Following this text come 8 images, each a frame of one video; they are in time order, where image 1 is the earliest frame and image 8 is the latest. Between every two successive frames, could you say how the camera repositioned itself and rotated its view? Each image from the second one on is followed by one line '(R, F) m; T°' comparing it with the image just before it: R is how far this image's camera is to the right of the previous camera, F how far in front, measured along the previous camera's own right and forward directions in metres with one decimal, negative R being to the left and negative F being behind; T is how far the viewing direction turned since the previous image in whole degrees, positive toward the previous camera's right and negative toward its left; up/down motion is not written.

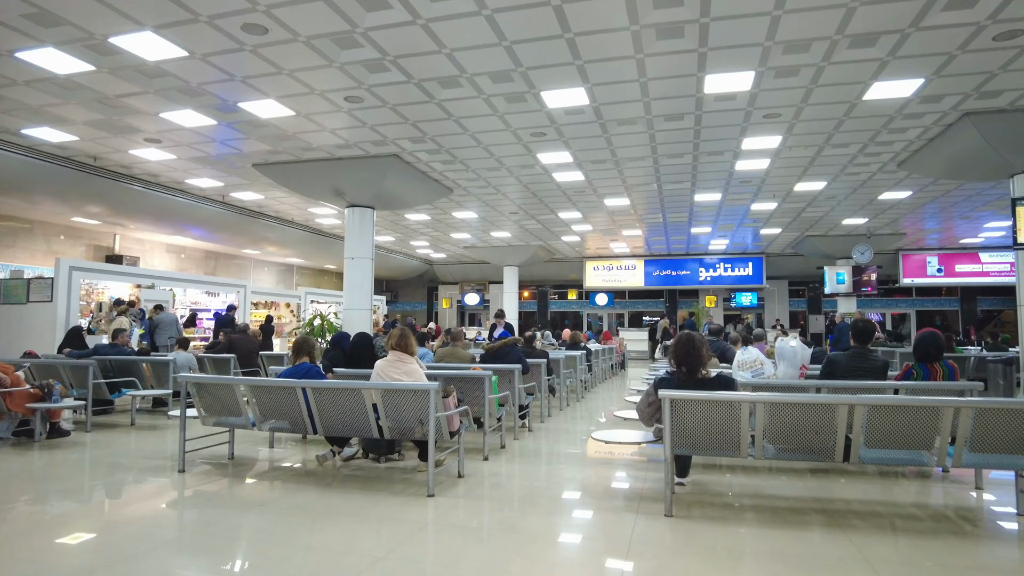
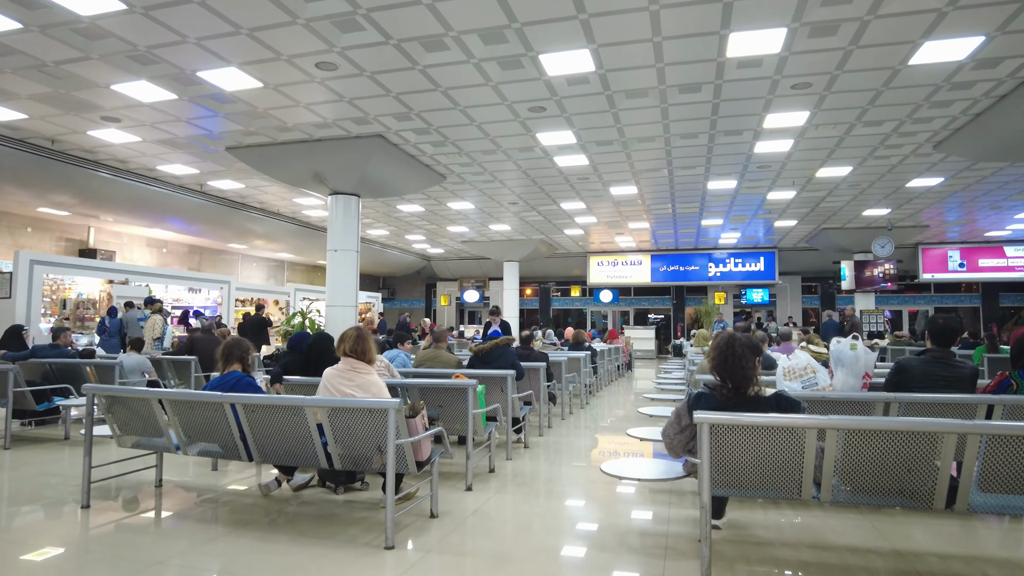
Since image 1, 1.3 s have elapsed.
(+0.1, +0.9) m; 0°
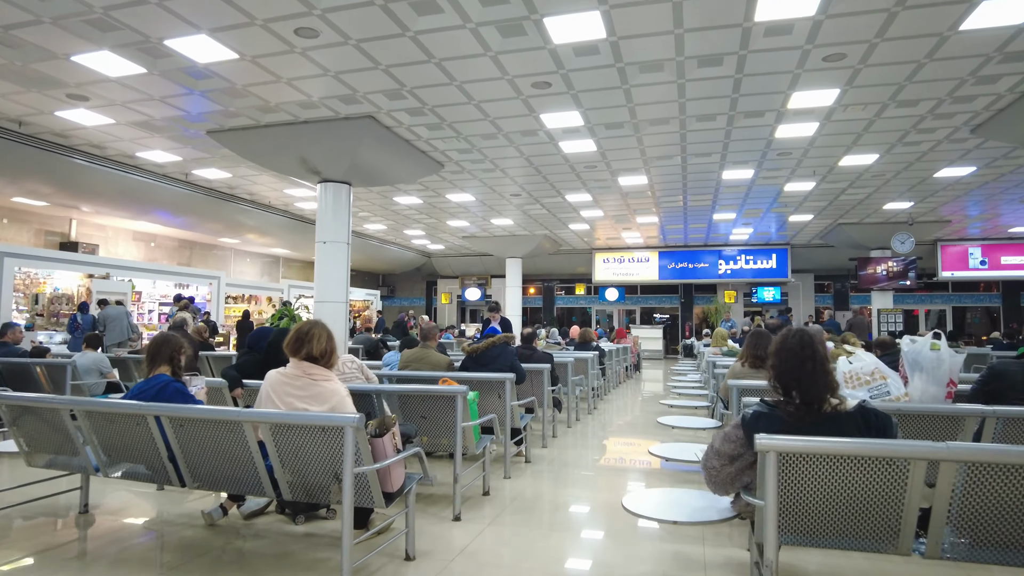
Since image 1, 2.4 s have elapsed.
(0.0, +0.7) m; 0°
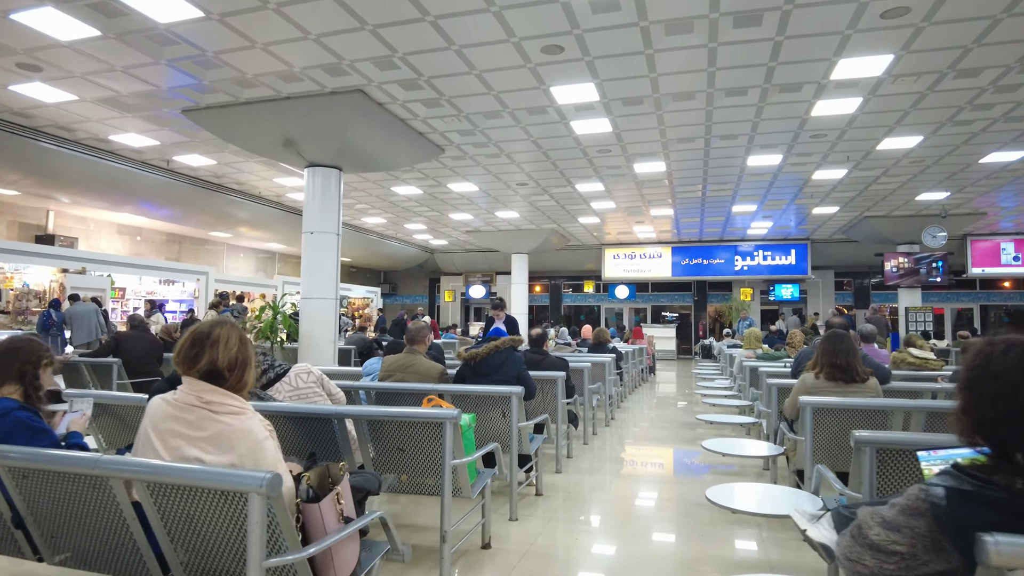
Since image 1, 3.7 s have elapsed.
(0.0, +0.9) m; -1°
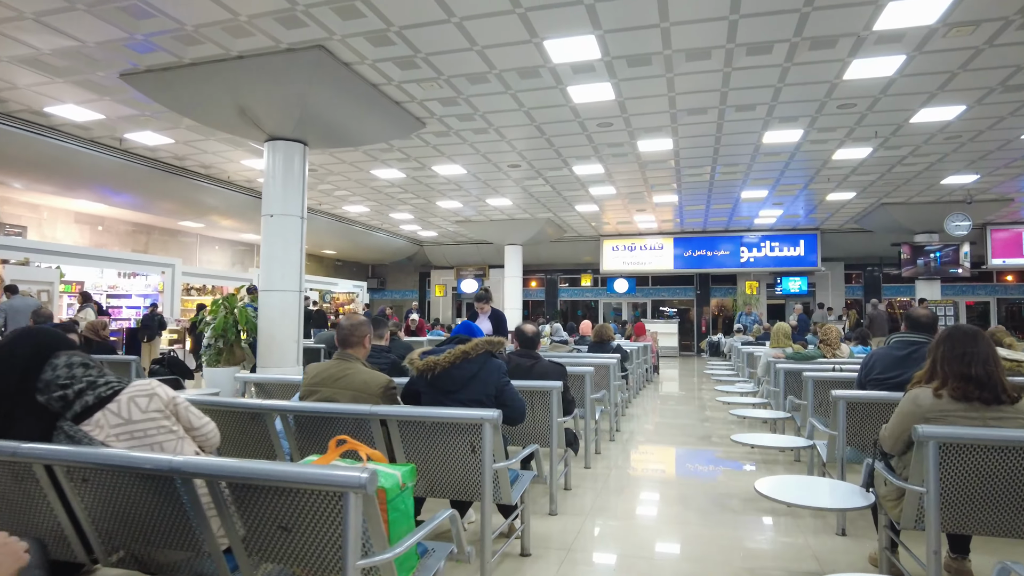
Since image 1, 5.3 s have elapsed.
(+0.1, +1.0) m; 0°
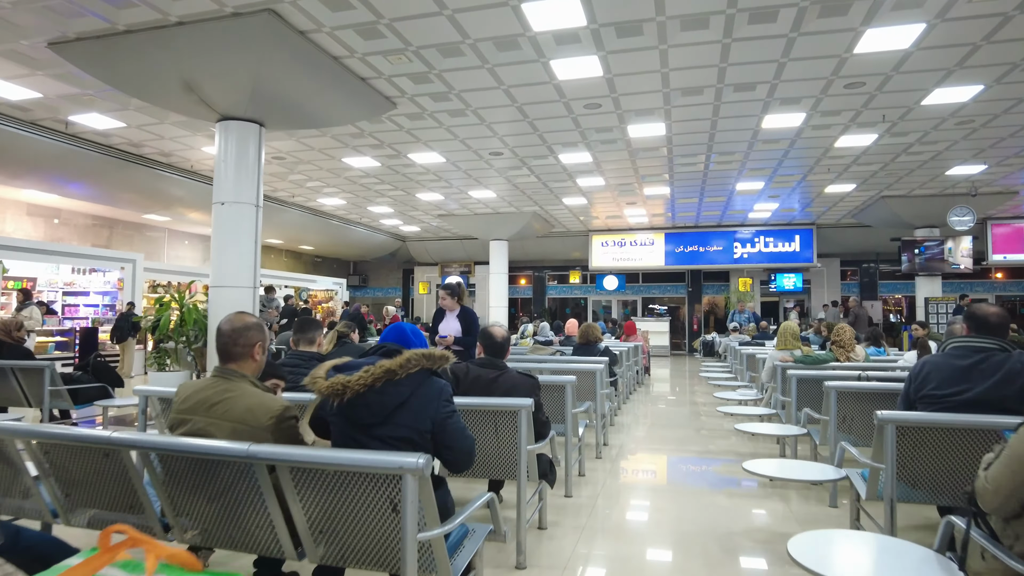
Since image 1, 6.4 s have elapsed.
(+0.2, +0.7) m; +1°
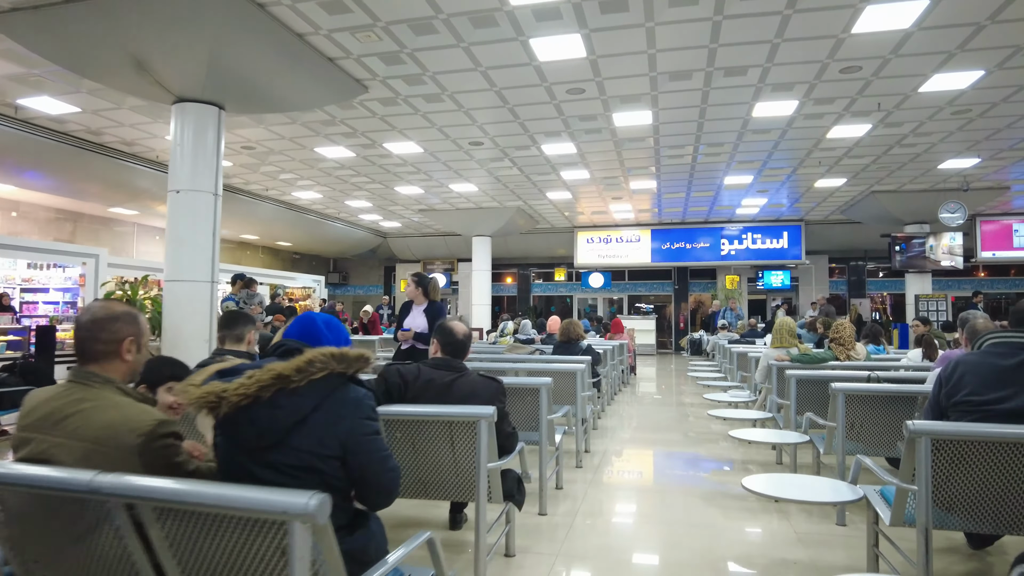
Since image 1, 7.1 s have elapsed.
(+0.1, +0.4) m; +1°
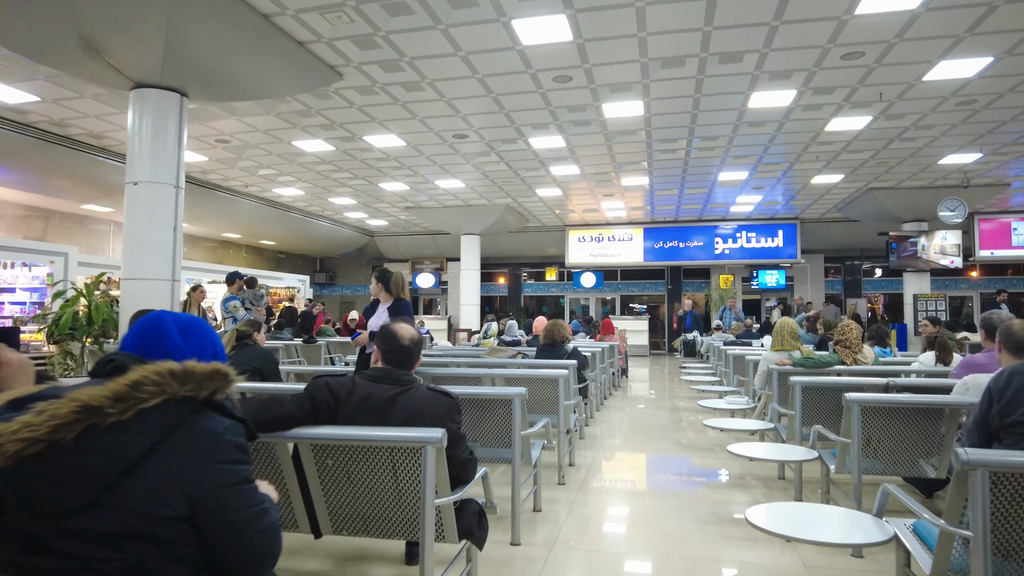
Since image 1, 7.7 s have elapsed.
(+0.1, +0.4) m; +1°
